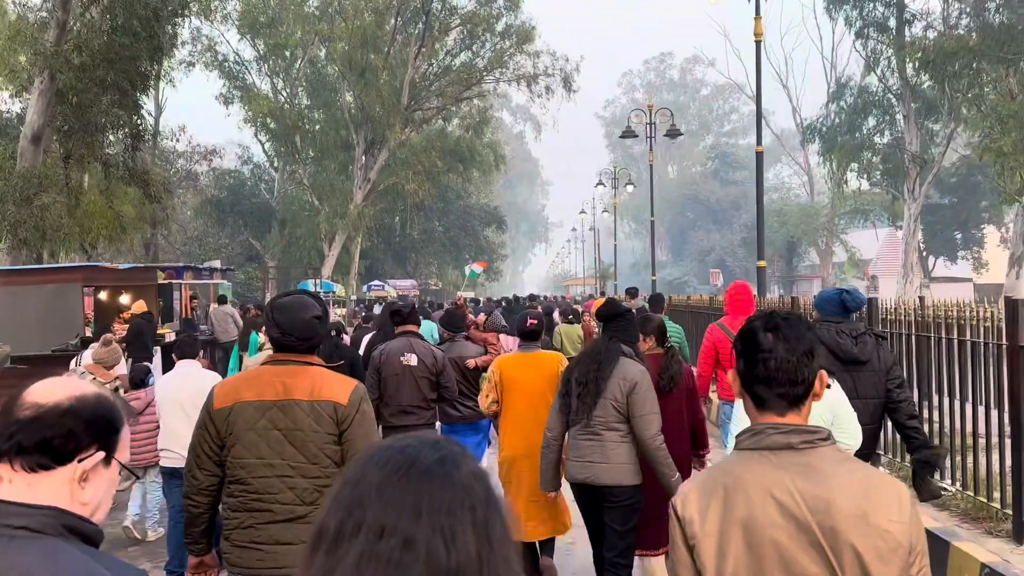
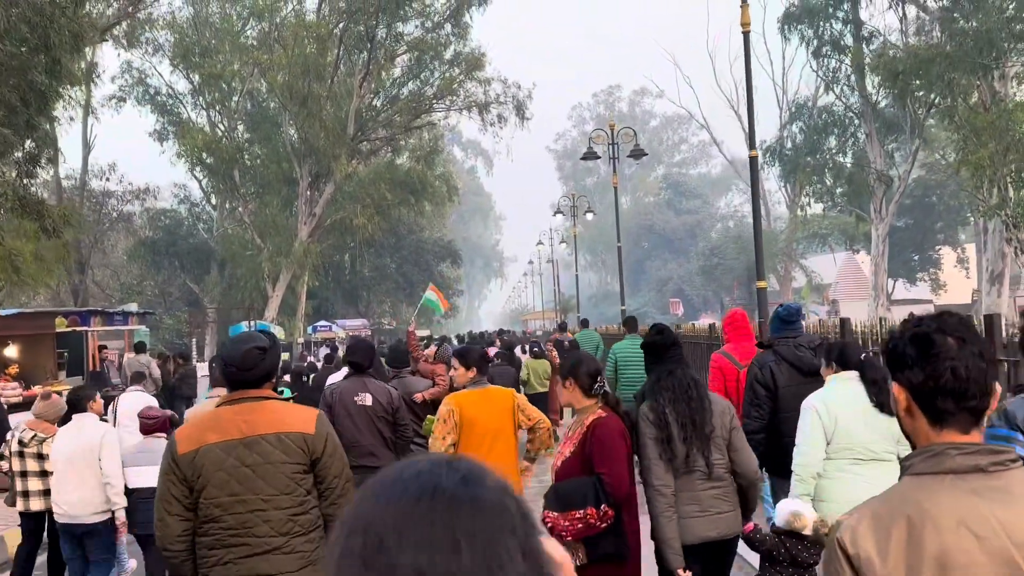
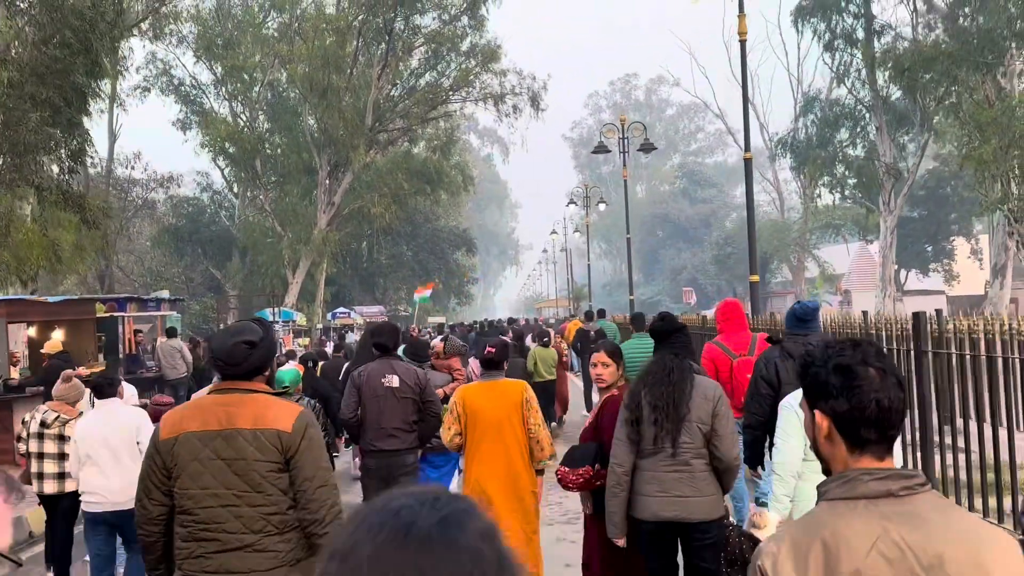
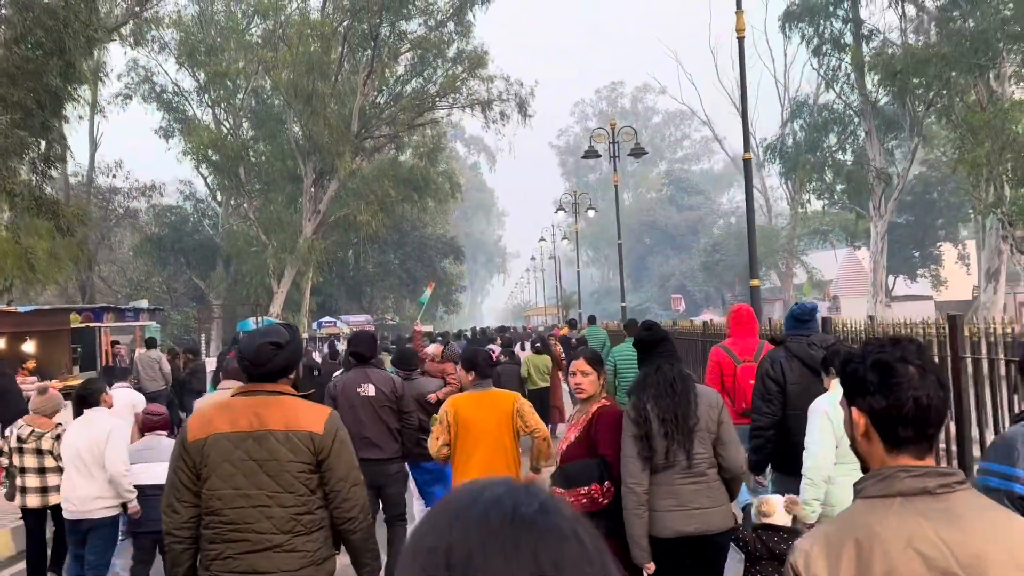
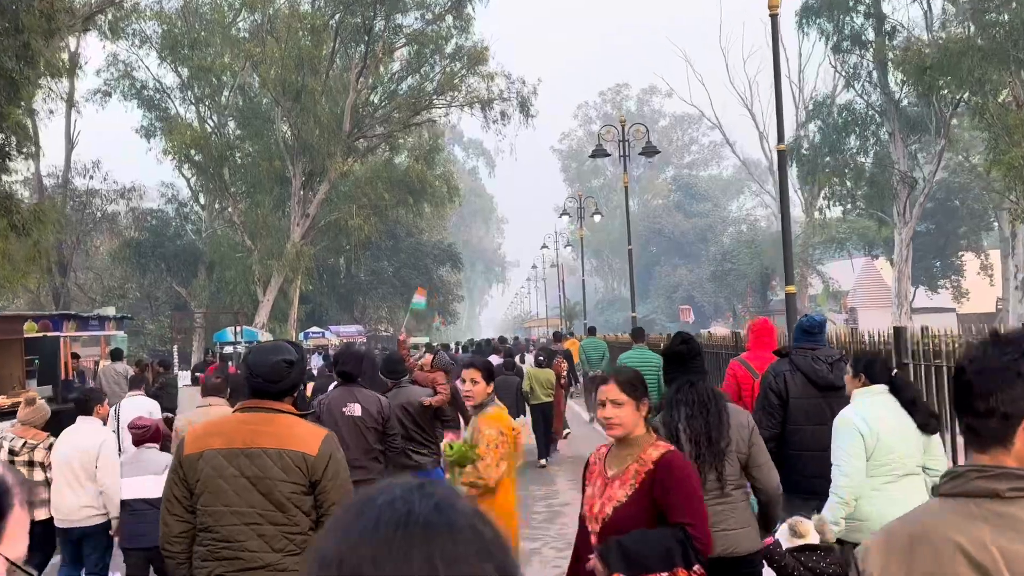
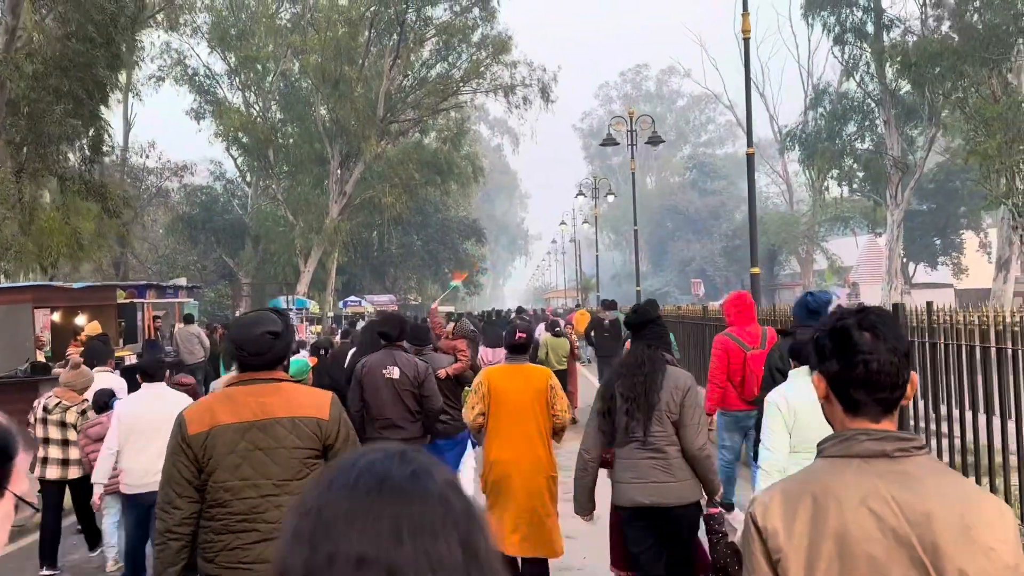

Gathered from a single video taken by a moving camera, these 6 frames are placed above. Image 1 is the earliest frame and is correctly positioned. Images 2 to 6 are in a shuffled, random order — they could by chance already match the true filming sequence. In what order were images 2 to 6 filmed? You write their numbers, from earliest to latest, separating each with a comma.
6, 3, 4, 2, 5
